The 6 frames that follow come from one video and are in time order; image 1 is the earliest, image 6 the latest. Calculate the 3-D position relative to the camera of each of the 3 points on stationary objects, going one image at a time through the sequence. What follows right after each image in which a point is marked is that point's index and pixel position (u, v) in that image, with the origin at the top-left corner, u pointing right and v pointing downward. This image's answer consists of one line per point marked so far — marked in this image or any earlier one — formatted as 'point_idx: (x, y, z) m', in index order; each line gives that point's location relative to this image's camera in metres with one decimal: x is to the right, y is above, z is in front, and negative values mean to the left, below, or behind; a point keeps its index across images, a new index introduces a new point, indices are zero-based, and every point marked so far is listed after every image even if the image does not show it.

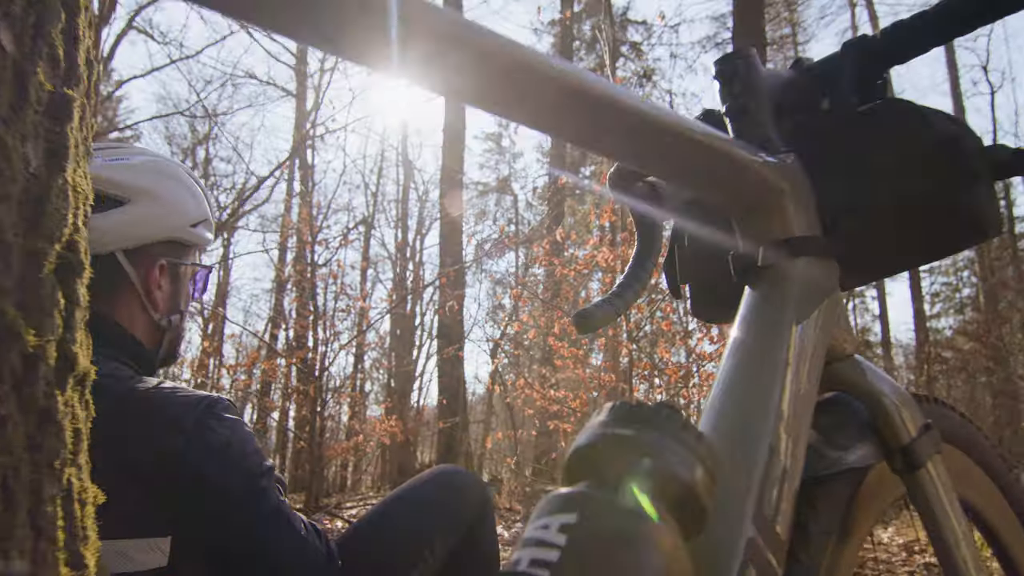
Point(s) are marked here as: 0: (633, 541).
0: (+0.1, -0.2, +0.5) m
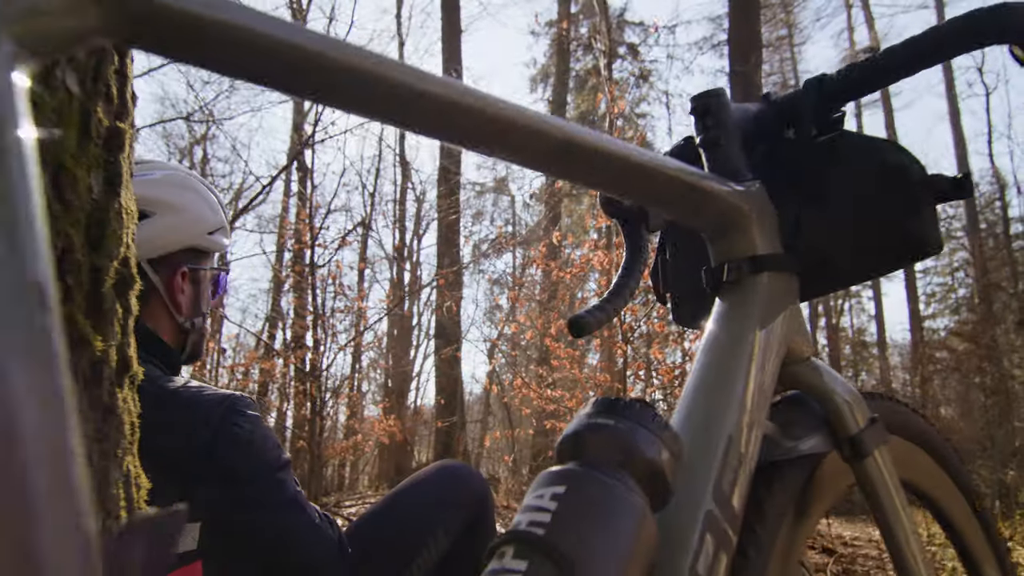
0: (+0.1, -0.2, +0.6) m
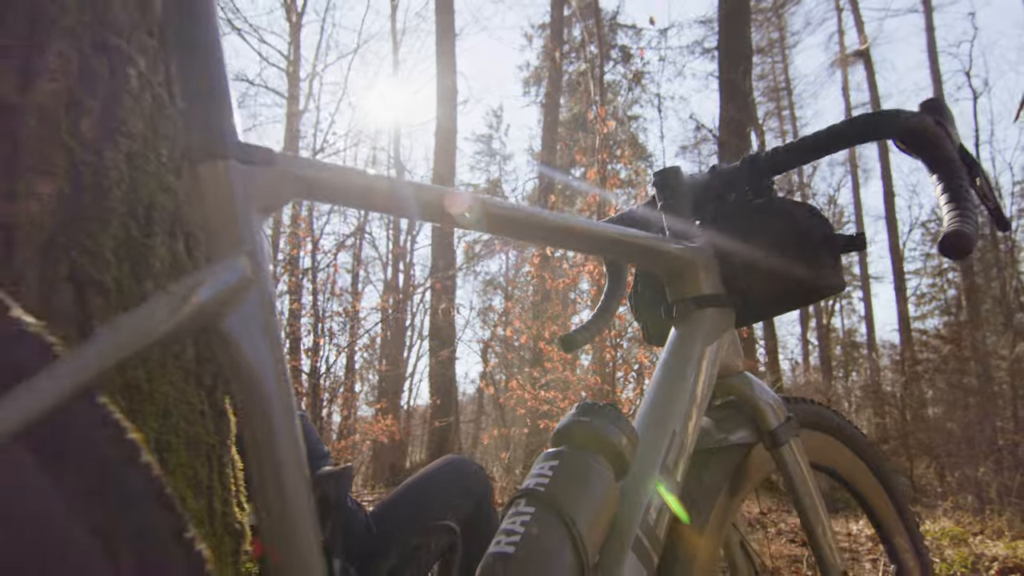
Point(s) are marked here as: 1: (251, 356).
0: (+0.1, -0.2, +0.8) m
1: (-0.2, -0.1, +0.6) m
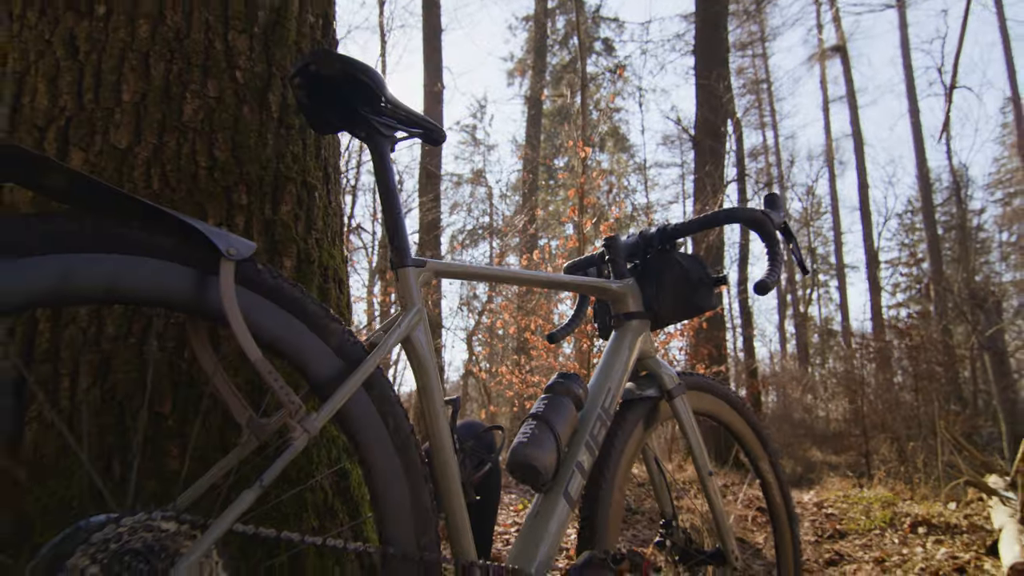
0: (+0.1, -0.3, +1.5) m
1: (-0.2, -0.1, +1.3) m
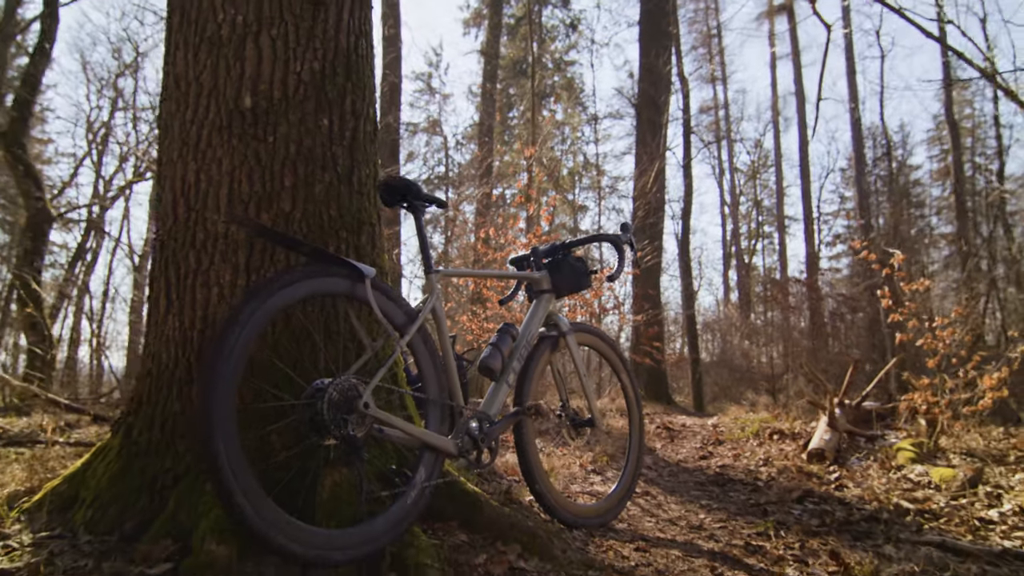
0: (0.0, -0.2, +3.0) m
1: (-0.3, -0.1, +2.7) m
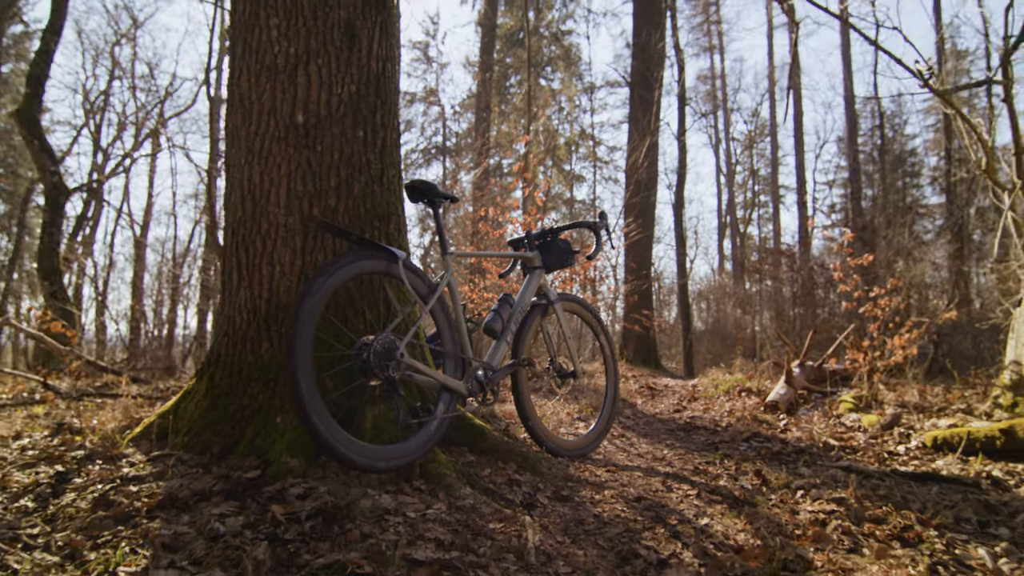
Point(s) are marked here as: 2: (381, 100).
0: (0.0, -0.1, +3.7) m
1: (-0.3, 0.0, +3.4) m
2: (-0.6, +0.9, +3.6) m
